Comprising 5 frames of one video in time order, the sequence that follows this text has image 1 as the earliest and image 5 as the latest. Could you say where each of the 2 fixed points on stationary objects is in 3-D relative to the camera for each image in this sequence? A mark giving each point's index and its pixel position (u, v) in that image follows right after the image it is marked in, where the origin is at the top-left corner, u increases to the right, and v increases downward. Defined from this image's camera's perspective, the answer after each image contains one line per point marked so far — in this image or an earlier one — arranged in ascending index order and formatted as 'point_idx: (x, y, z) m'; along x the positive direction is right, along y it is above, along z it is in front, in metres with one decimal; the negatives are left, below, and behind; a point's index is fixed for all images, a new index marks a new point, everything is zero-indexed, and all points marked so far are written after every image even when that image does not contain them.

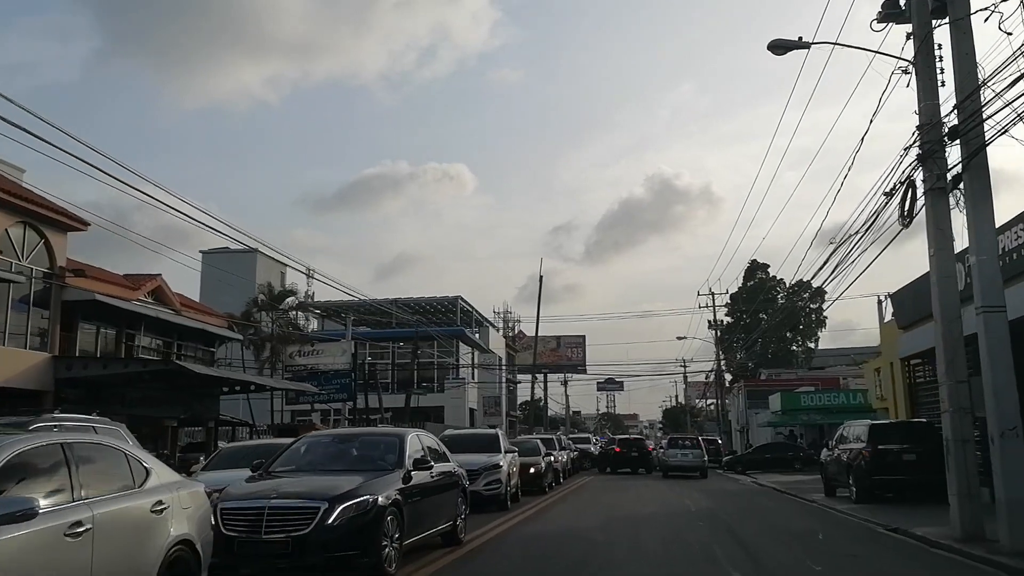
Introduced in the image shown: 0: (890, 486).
0: (+8.3, -4.3, +19.3) m
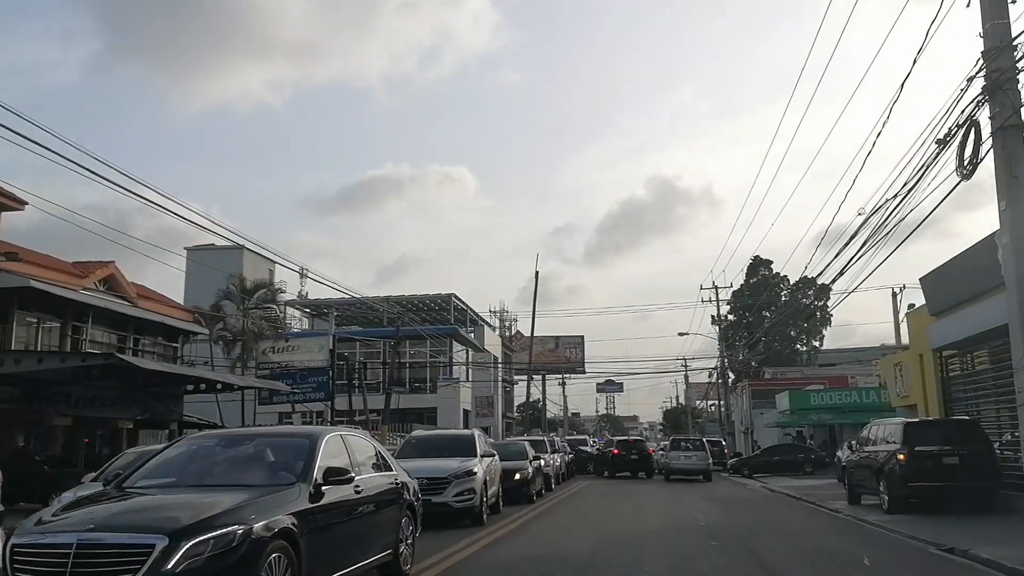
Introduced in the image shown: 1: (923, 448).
0: (+7.9, -3.9, +16.8) m
1: (+7.8, -3.1, +16.9) m
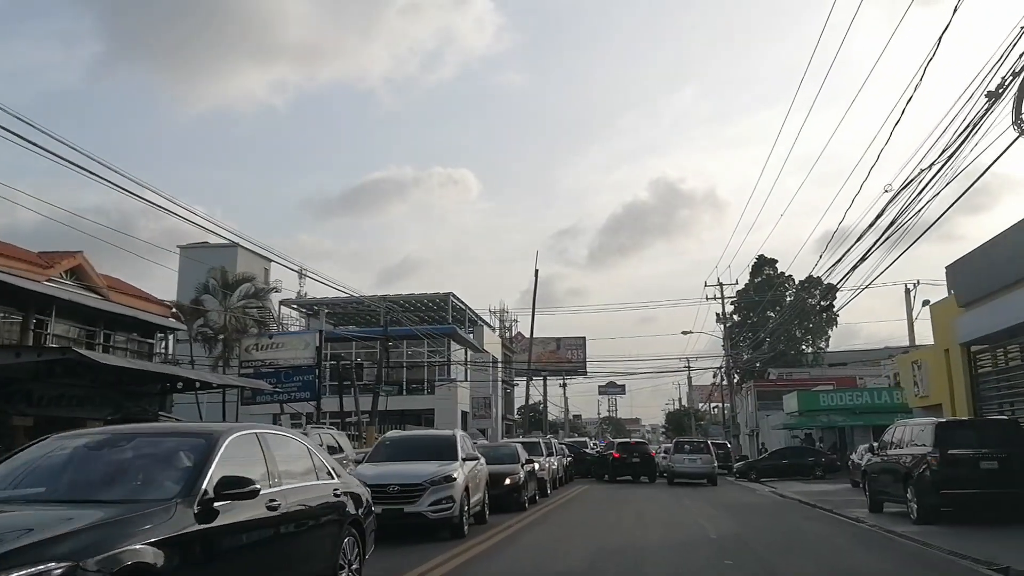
0: (+7.7, -3.7, +15.1) m
1: (+7.6, -2.8, +15.1) m
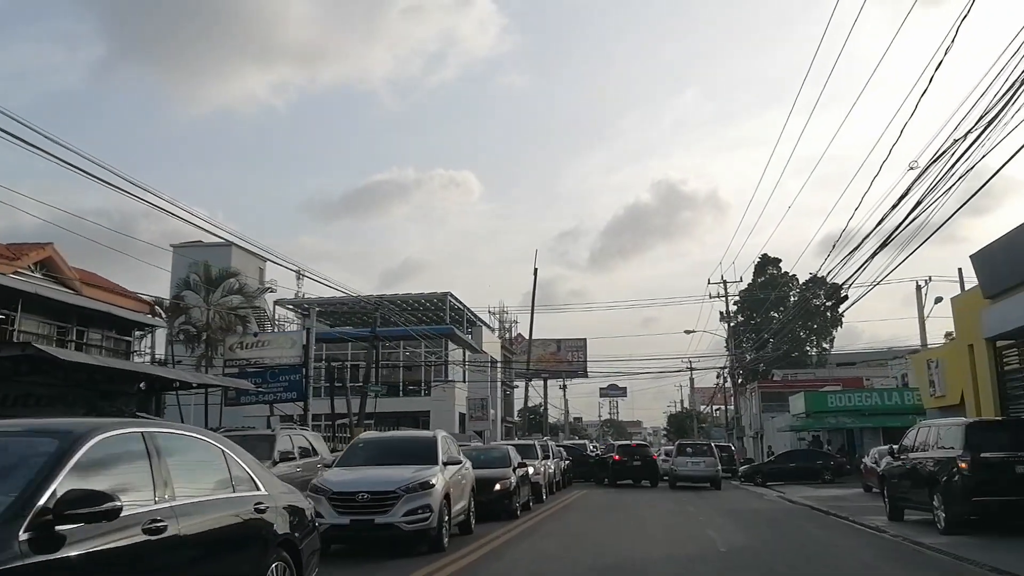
0: (+7.5, -3.5, +13.7) m
1: (+7.4, -2.6, +13.8) m
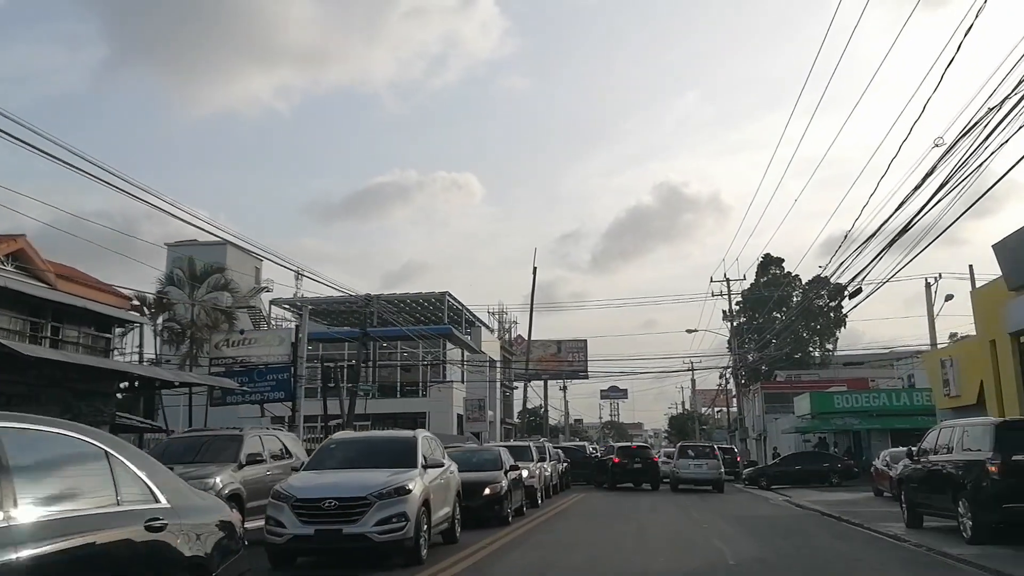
0: (+7.3, -3.3, +12.5) m
1: (+7.3, -2.4, +12.6) m
